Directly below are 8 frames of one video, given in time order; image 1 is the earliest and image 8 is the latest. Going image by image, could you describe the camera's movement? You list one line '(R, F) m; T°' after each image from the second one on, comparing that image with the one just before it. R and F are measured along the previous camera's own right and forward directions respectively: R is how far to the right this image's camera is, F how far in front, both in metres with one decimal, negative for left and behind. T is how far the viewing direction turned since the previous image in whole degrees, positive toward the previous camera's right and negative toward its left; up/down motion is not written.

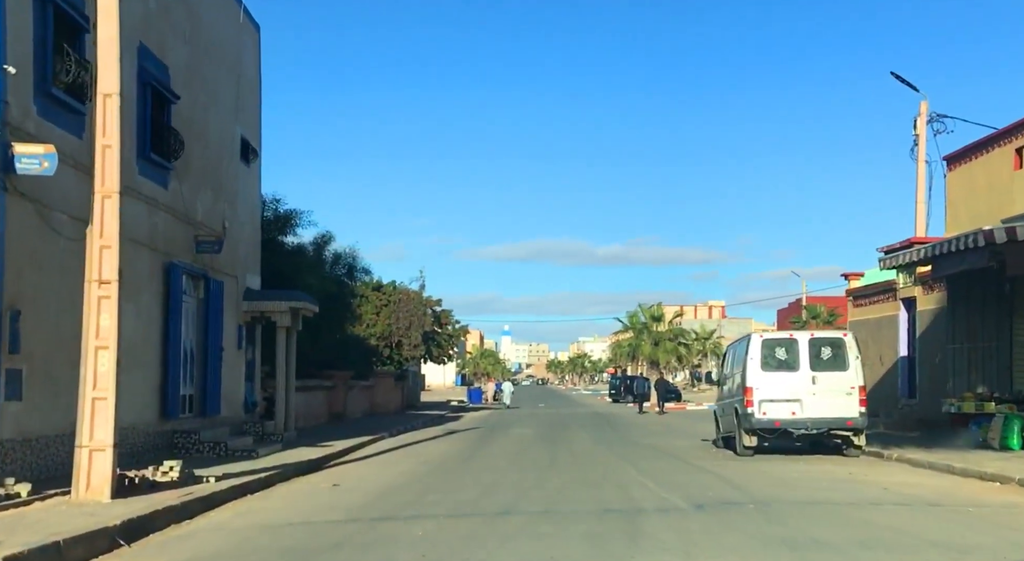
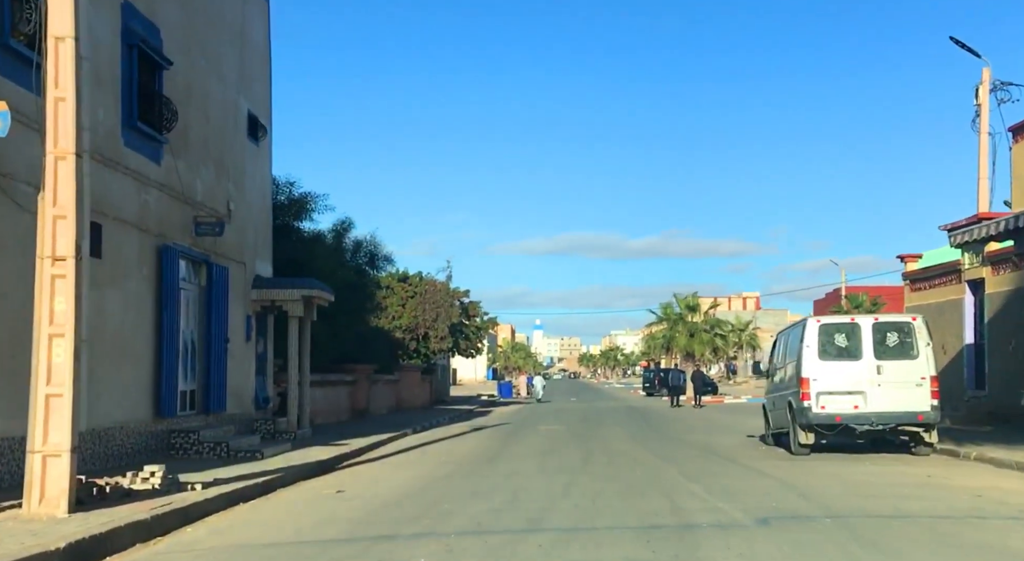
(+0.1, +1.8) m; -2°
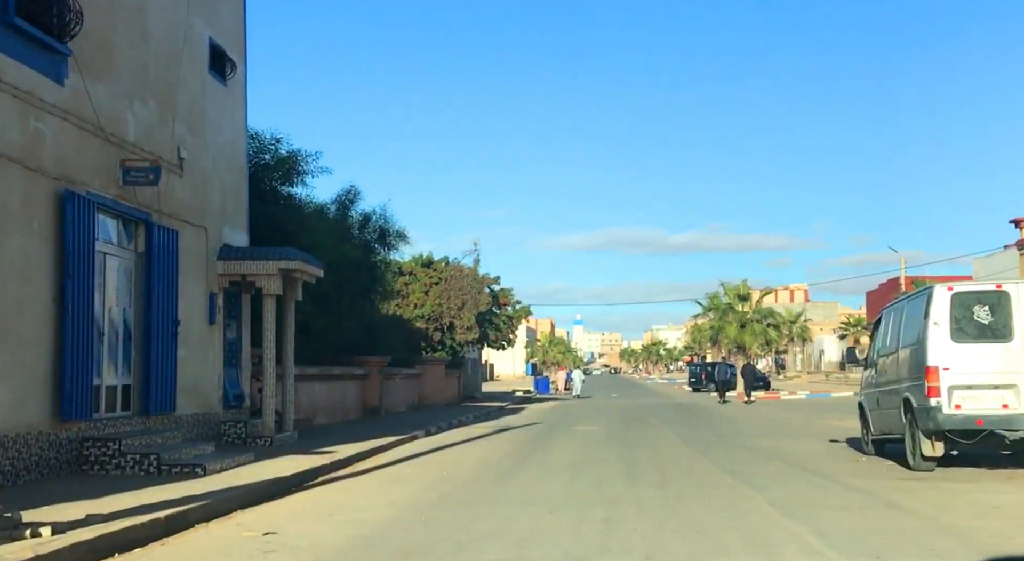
(+0.2, +4.4) m; -2°
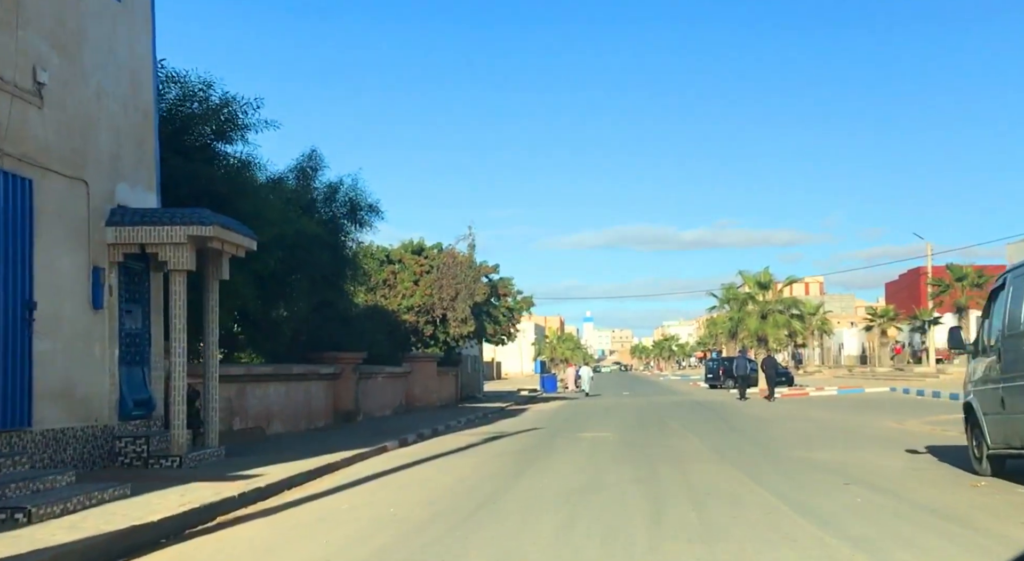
(+0.4, +4.3) m; -1°
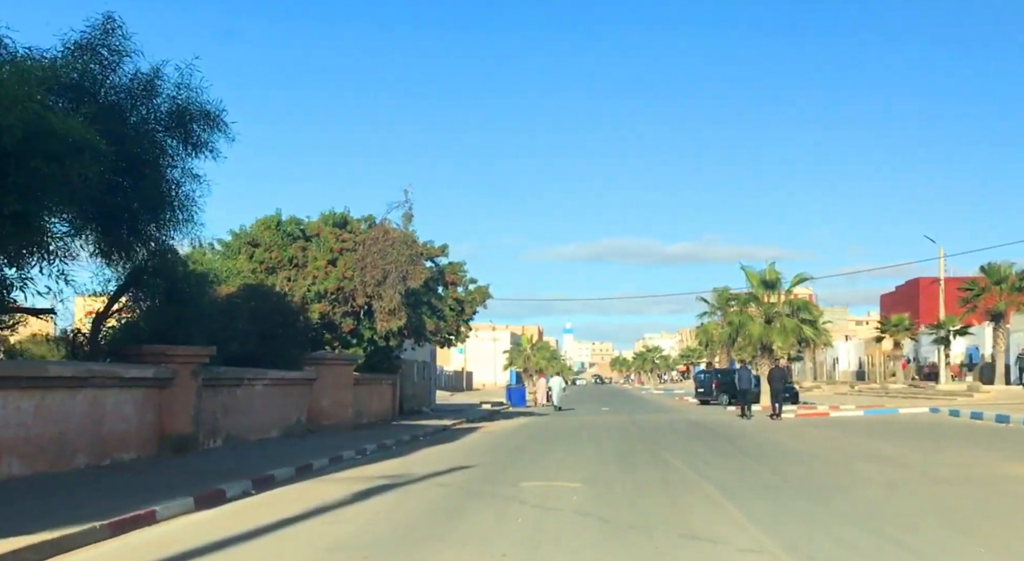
(+1.0, +8.9) m; +1°
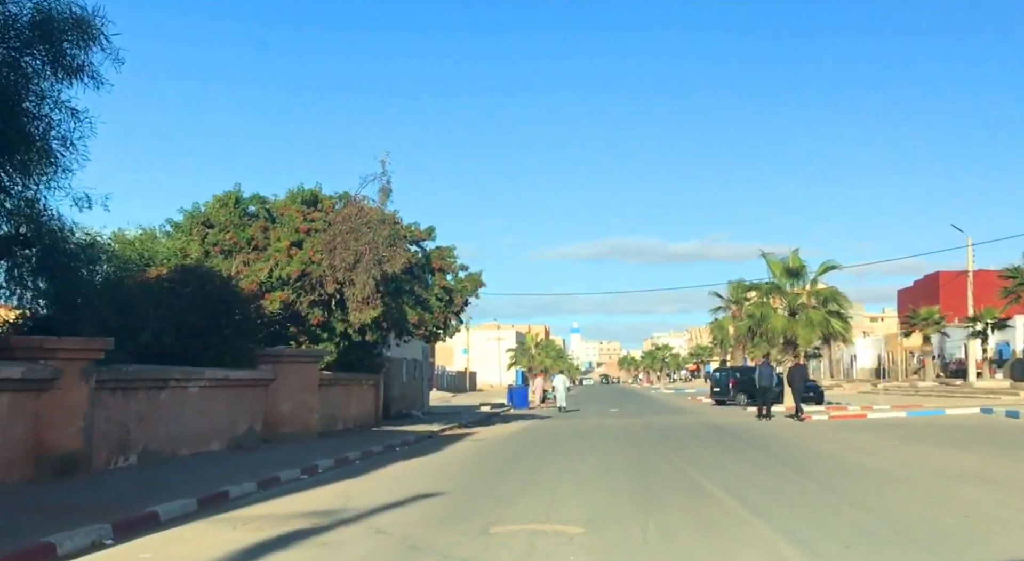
(+0.3, +4.0) m; 0°
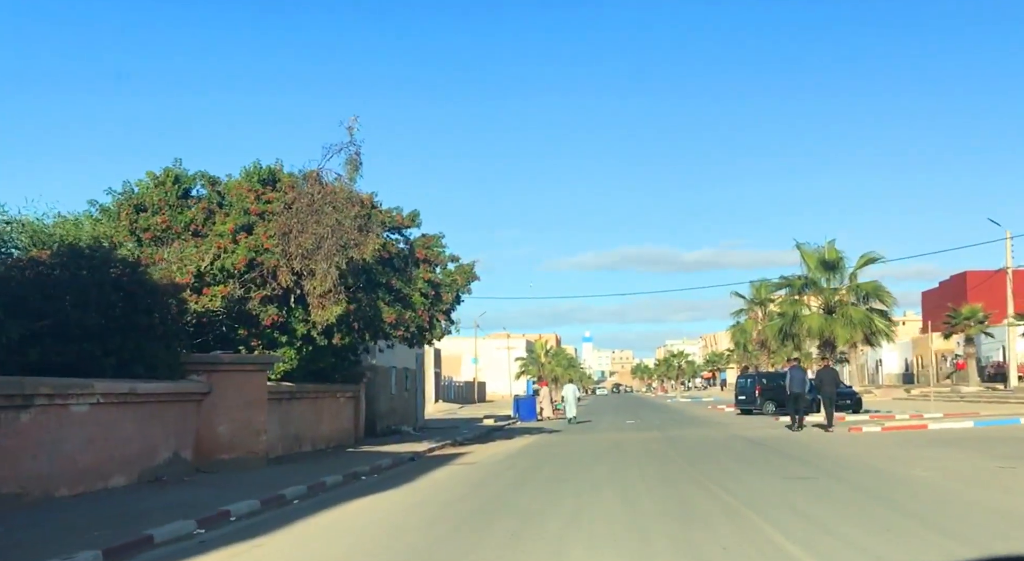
(+0.3, +4.5) m; -1°
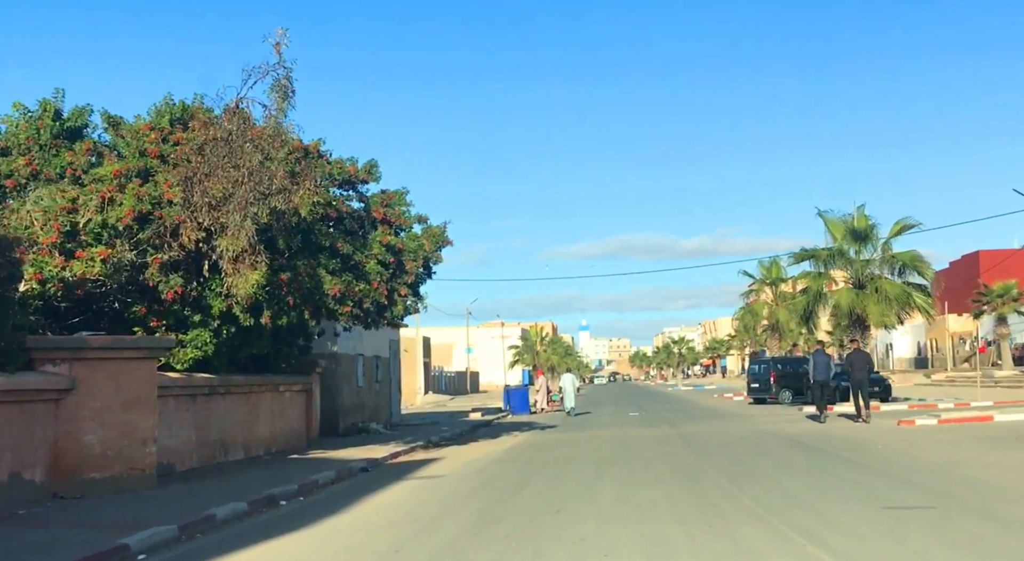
(+0.3, +4.8) m; 0°
